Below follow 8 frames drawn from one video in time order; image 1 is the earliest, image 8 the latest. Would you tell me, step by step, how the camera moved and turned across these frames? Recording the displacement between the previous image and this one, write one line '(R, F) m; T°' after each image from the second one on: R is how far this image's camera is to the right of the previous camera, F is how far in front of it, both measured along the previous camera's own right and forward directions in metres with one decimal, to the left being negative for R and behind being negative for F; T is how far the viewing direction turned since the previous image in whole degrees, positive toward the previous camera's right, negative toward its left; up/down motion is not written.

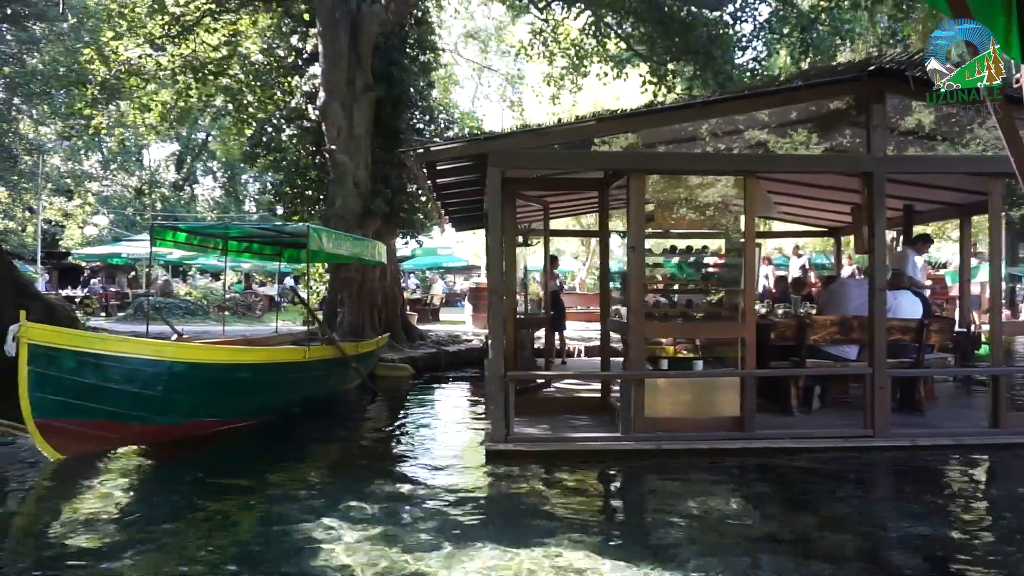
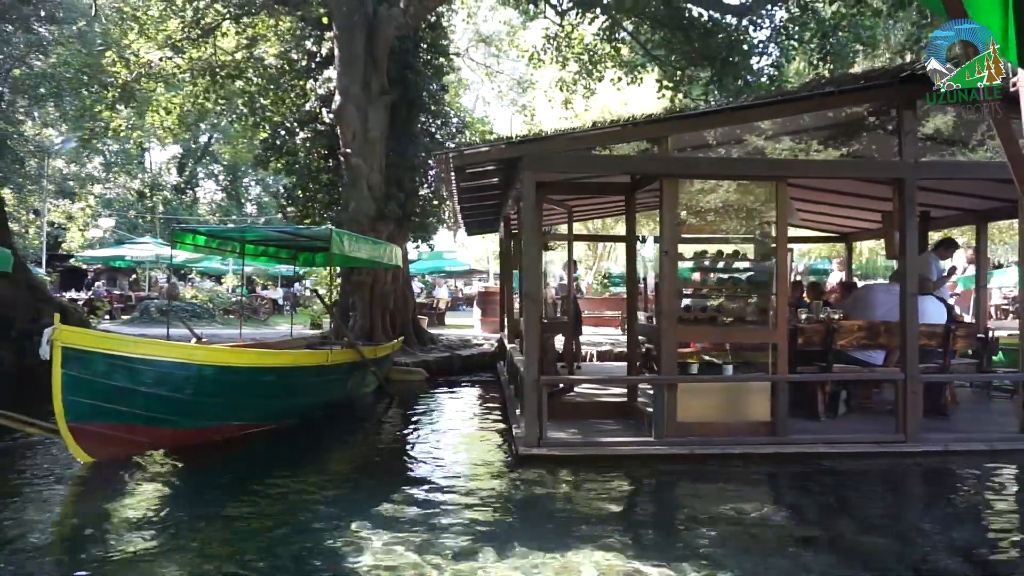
(-0.4, 0.0) m; +1°
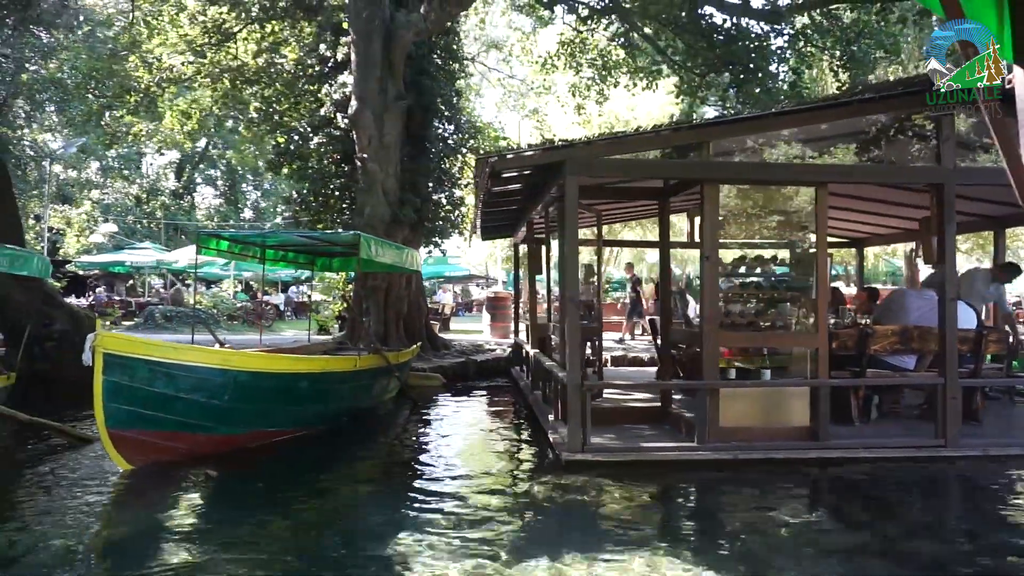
(-0.5, 0.0) m; +1°
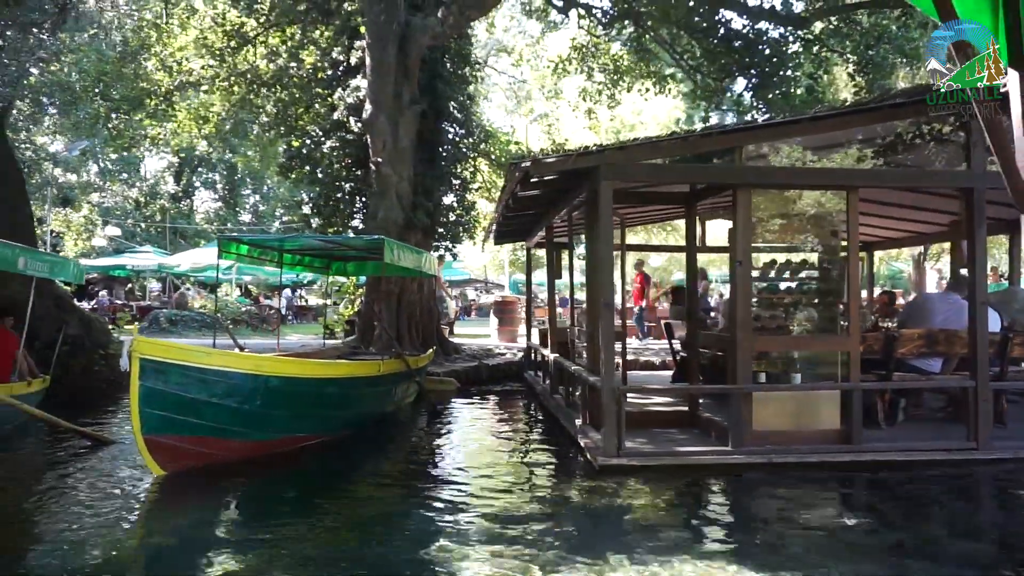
(-0.4, 0.0) m; +1°
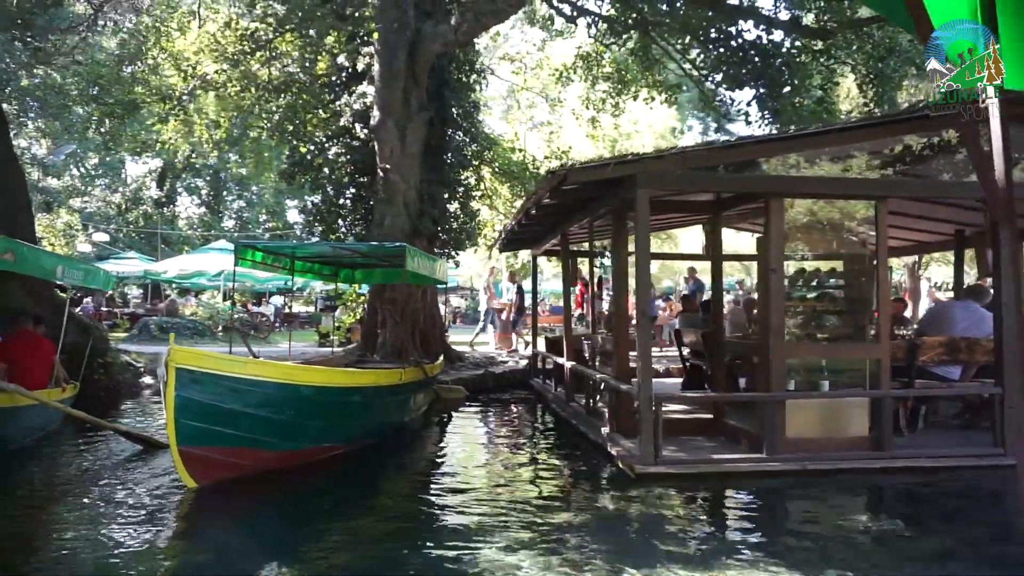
(-0.6, 0.0) m; +2°
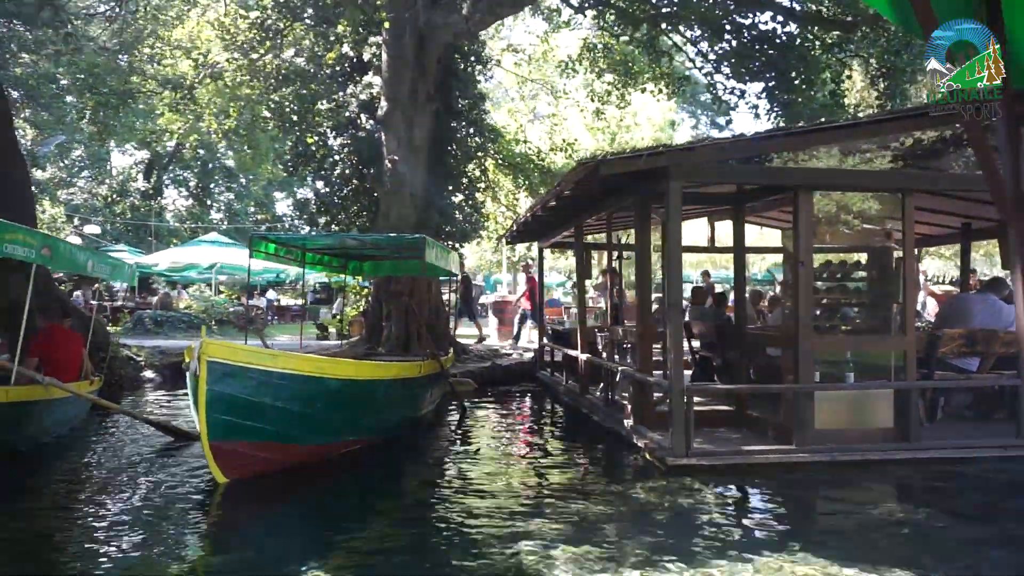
(-0.5, +0.1) m; +2°
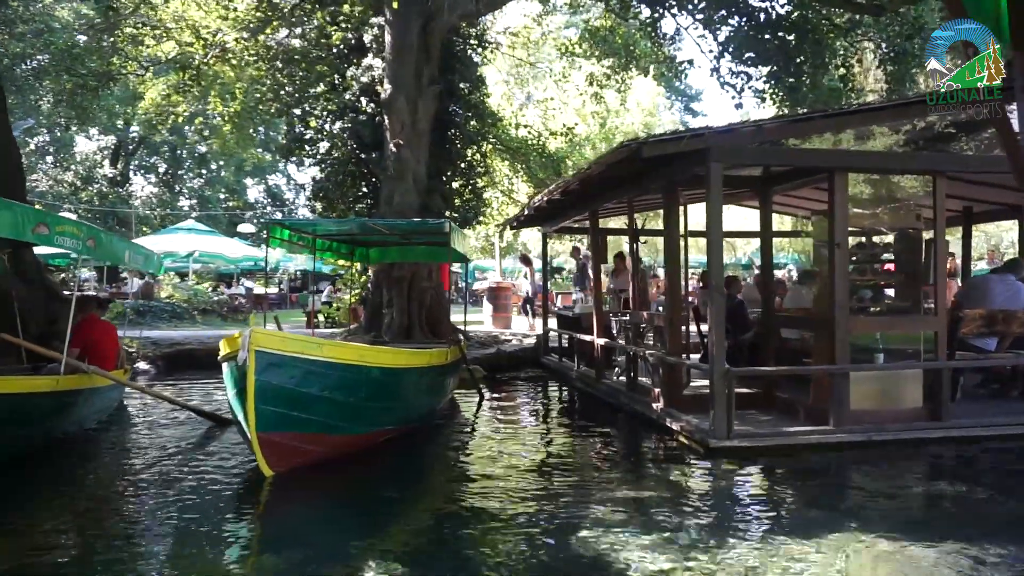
(-0.8, +0.1) m; +3°
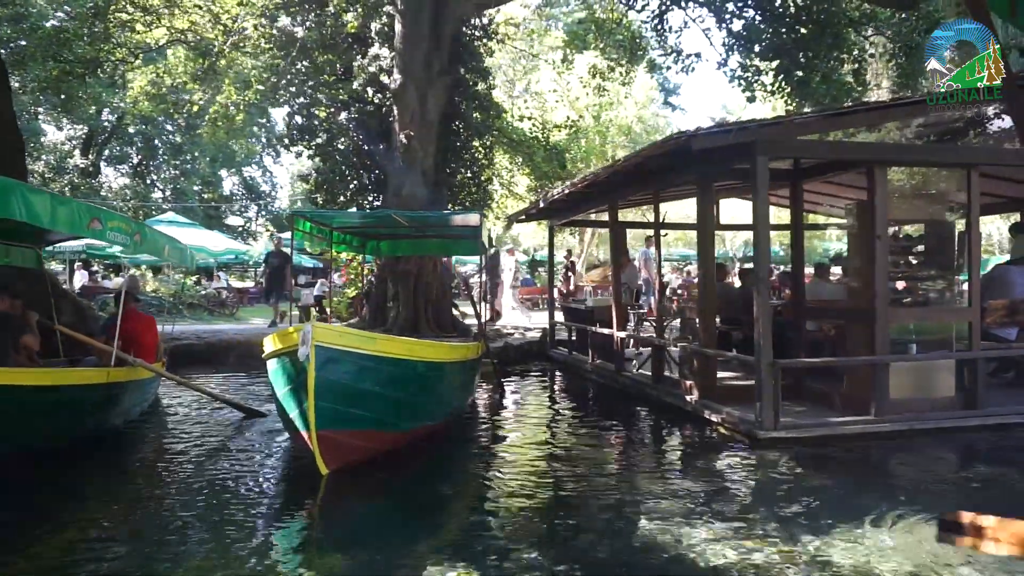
(-0.8, +0.1) m; +3°
